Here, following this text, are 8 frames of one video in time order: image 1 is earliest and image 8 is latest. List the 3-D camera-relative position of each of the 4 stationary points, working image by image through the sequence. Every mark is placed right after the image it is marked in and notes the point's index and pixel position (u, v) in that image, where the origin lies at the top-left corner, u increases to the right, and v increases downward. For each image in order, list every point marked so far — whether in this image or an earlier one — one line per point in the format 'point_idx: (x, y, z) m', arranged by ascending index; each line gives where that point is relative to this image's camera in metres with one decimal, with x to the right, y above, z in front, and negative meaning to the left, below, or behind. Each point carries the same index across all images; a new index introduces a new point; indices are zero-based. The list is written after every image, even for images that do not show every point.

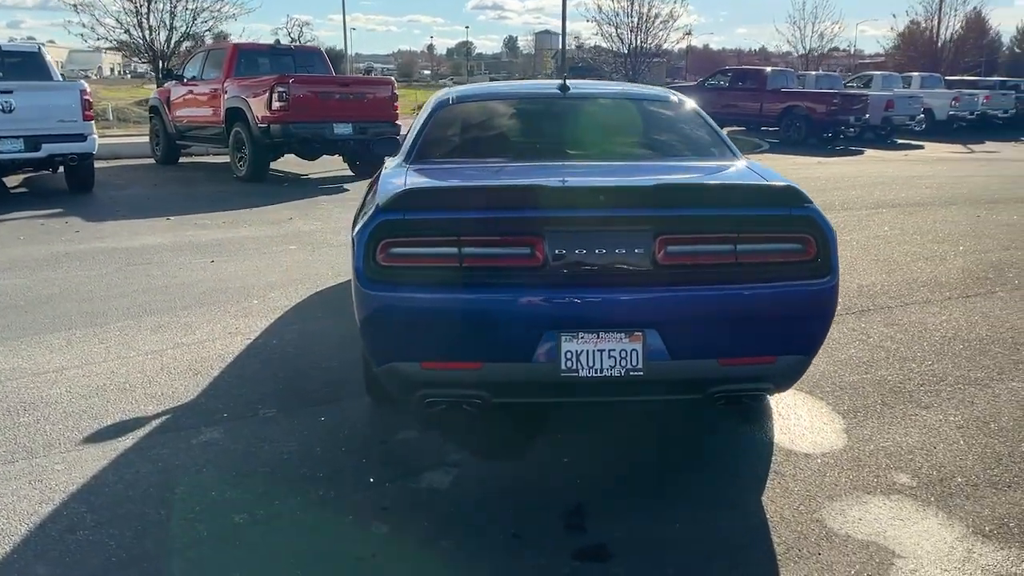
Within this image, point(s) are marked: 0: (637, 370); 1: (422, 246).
0: (+0.5, -0.3, +3.6) m
1: (-0.3, +0.2, +3.6) m
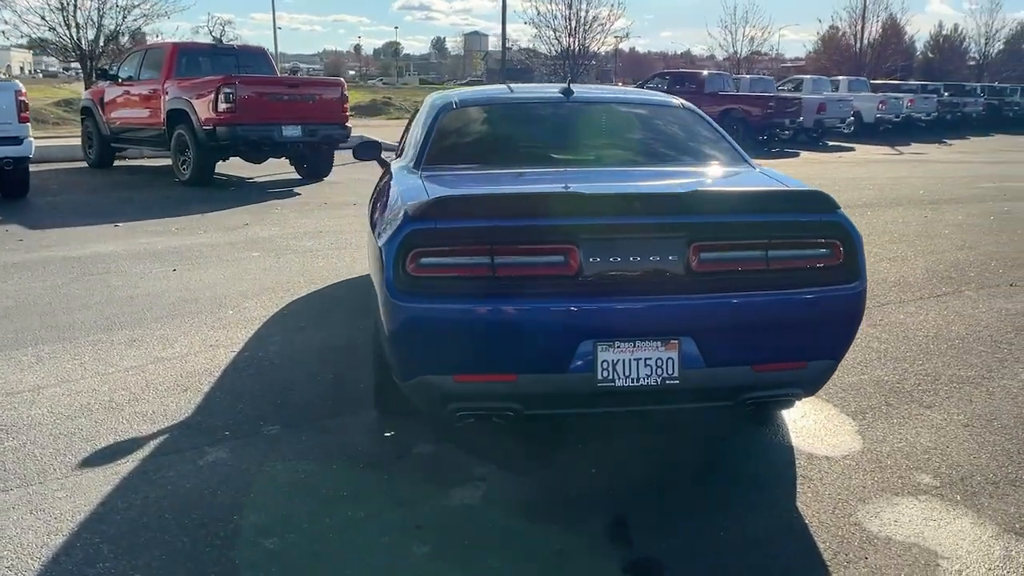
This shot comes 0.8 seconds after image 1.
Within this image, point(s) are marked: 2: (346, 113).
0: (+0.6, -0.3, +3.6) m
1: (-0.2, +0.1, +3.5) m
2: (-2.1, +2.3, +12.6) m
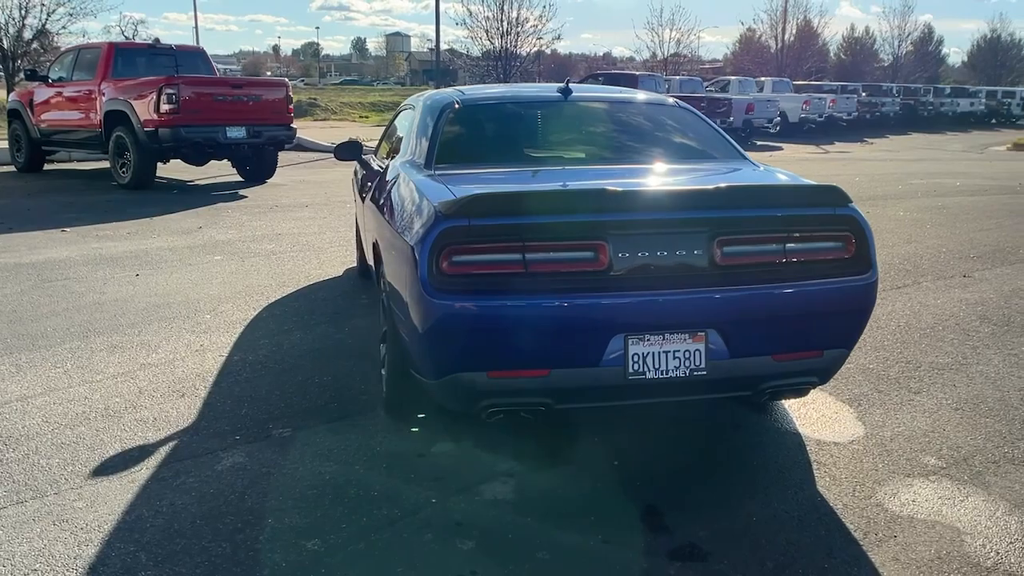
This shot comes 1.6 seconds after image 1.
0: (+0.7, -0.3, +3.6) m
1: (-0.1, +0.1, +3.5) m
2: (-2.8, +2.2, +12.4) m
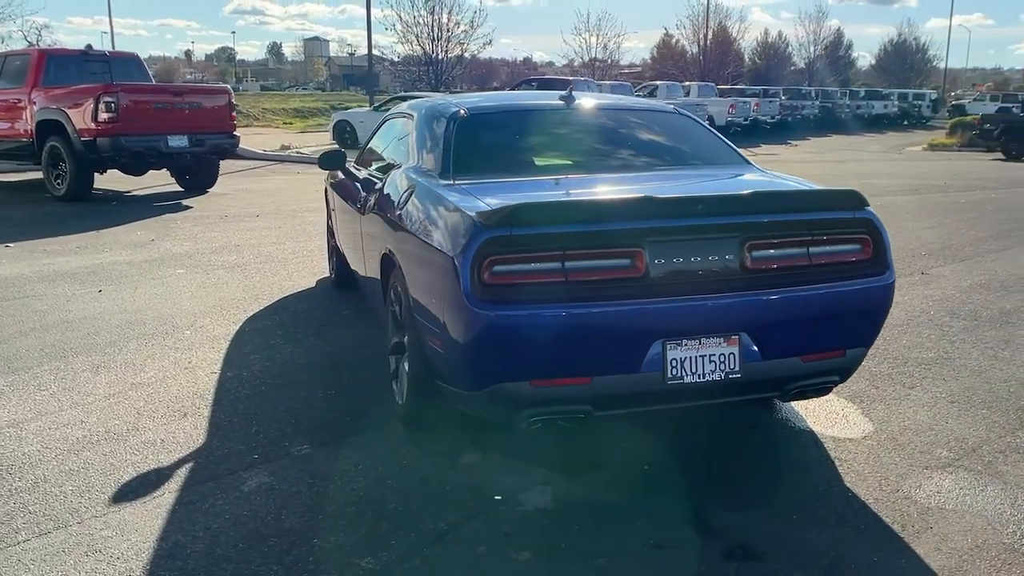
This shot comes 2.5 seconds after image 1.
0: (+0.9, -0.3, +3.7) m
1: (0.0, +0.1, +3.5) m
2: (-3.5, +2.1, +12.2) m
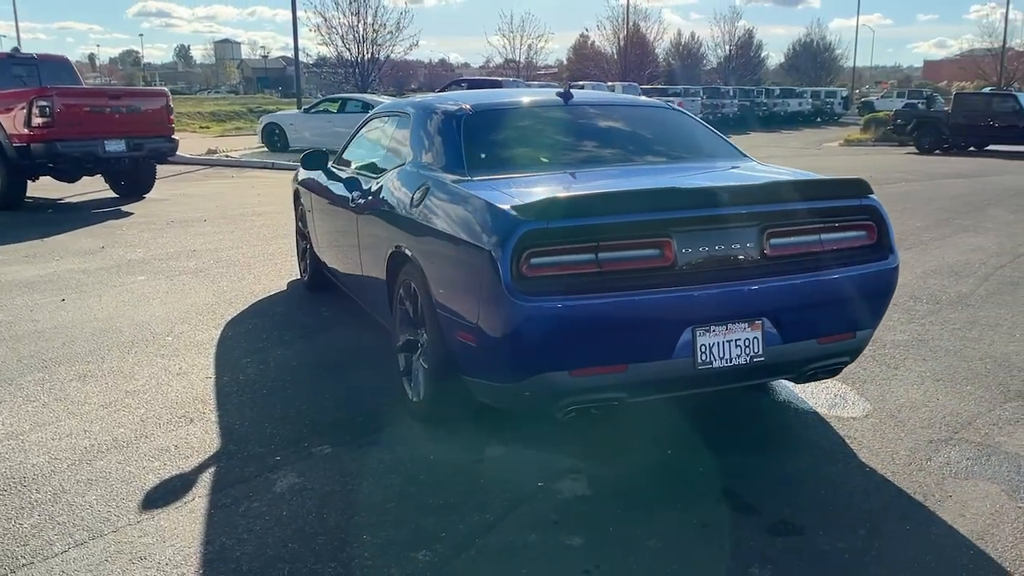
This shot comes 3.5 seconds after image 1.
0: (+1.0, -0.3, +3.9) m
1: (+0.2, +0.1, +3.6) m
2: (-4.2, +2.0, +11.9) m
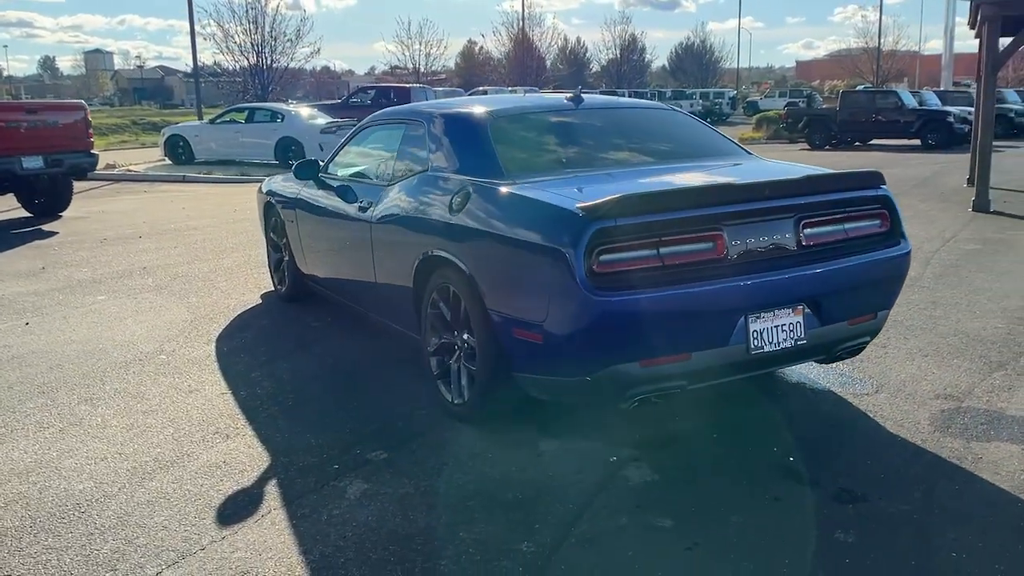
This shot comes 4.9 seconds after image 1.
0: (+1.2, -0.2, +4.1) m
1: (+0.4, +0.1, +3.8) m
2: (-5.0, +1.8, +11.4) m
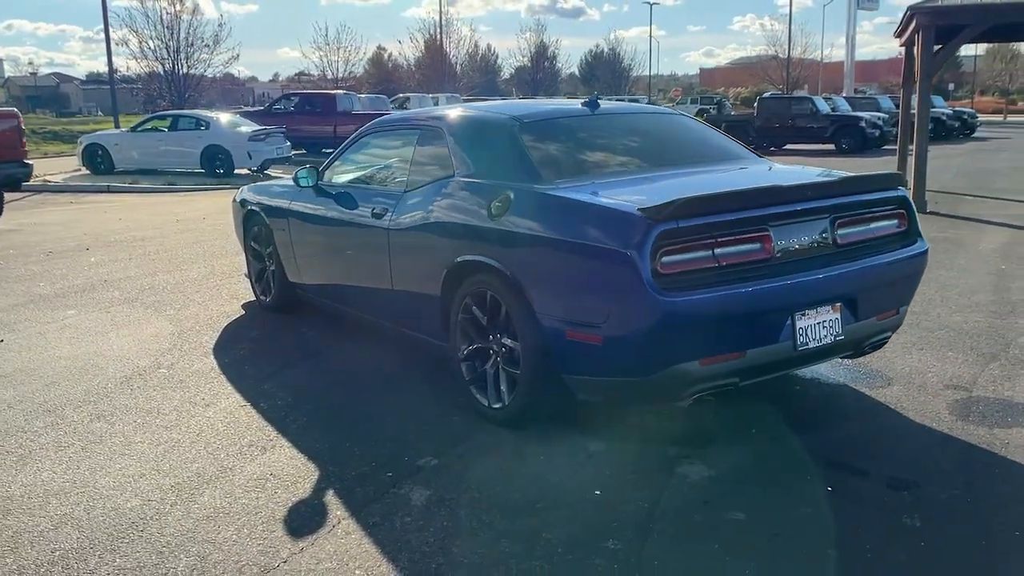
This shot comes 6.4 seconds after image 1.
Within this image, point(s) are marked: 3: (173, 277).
0: (+1.4, -0.2, +4.3) m
1: (+0.7, +0.1, +3.9) m
2: (-5.5, +1.6, +11.0) m
3: (-2.9, +0.1, +8.3) m
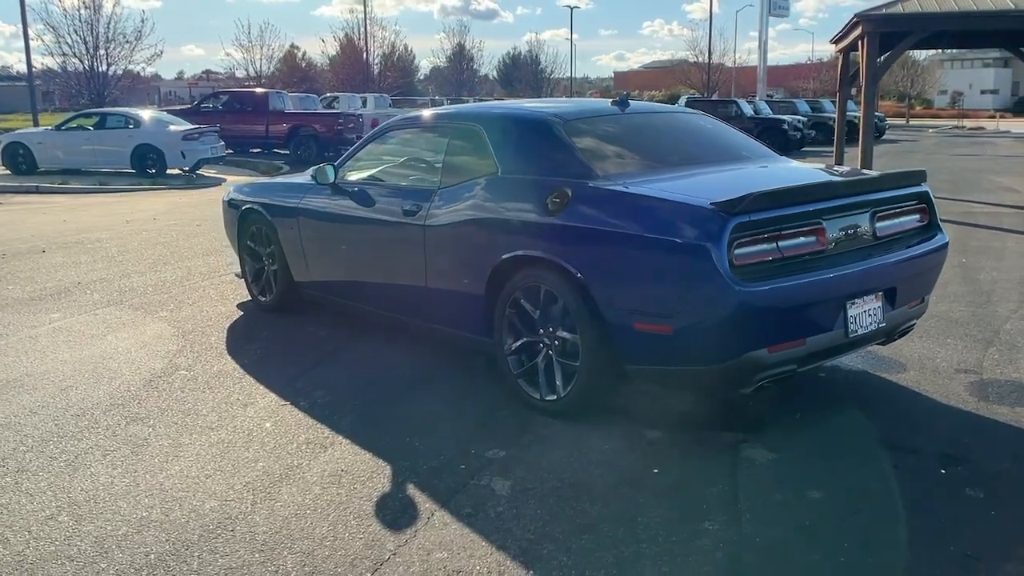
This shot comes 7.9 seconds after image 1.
0: (+1.7, -0.2, +4.5) m
1: (+1.0, +0.2, +4.0) m
2: (-5.9, +1.5, +10.5) m
3: (-3.0, +0.1, +8.0) m
